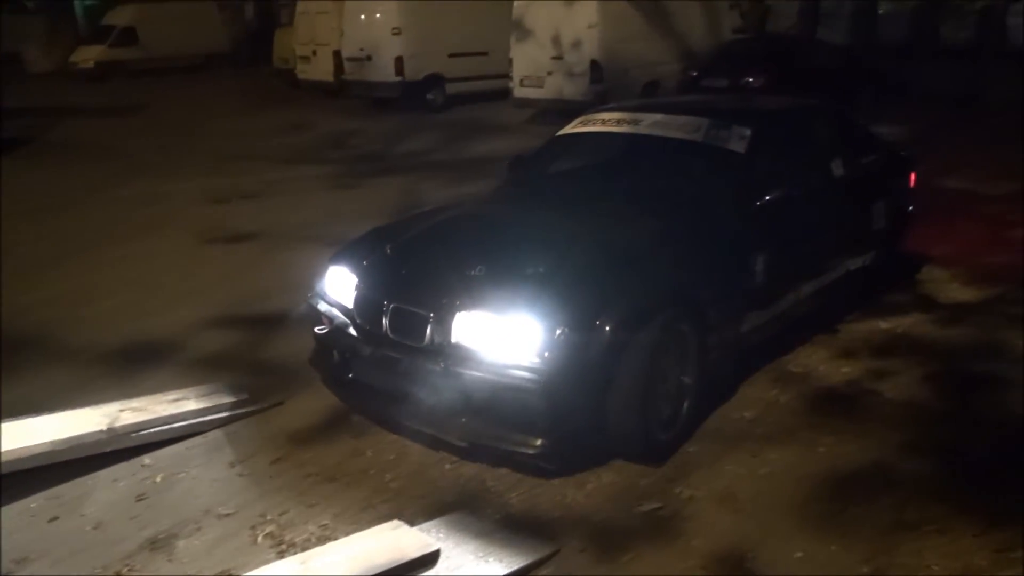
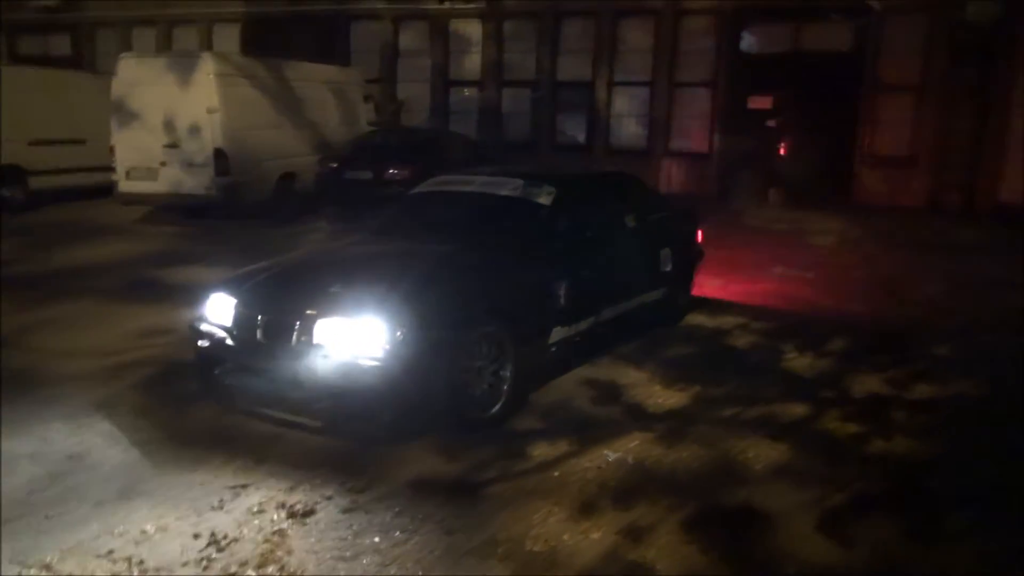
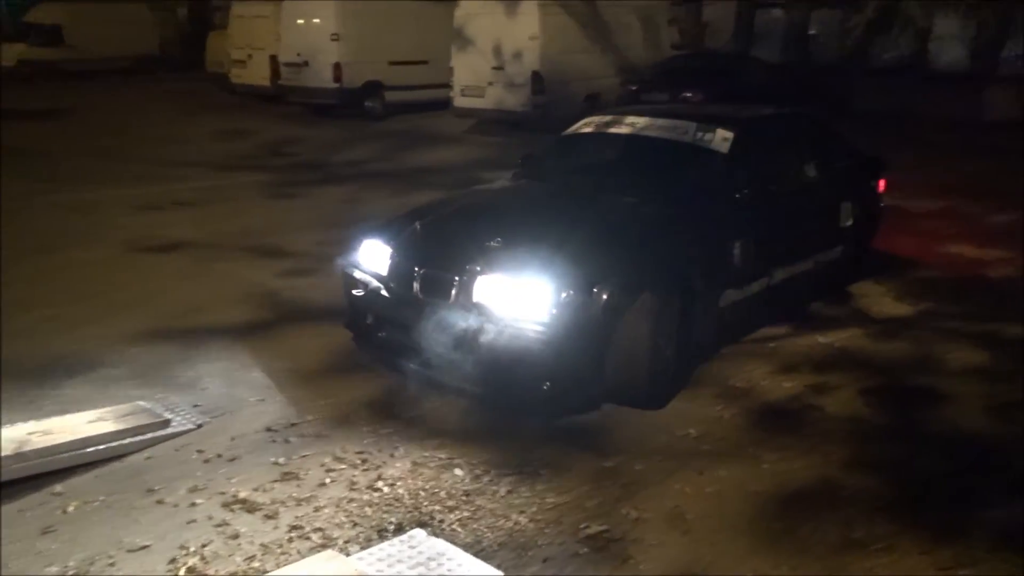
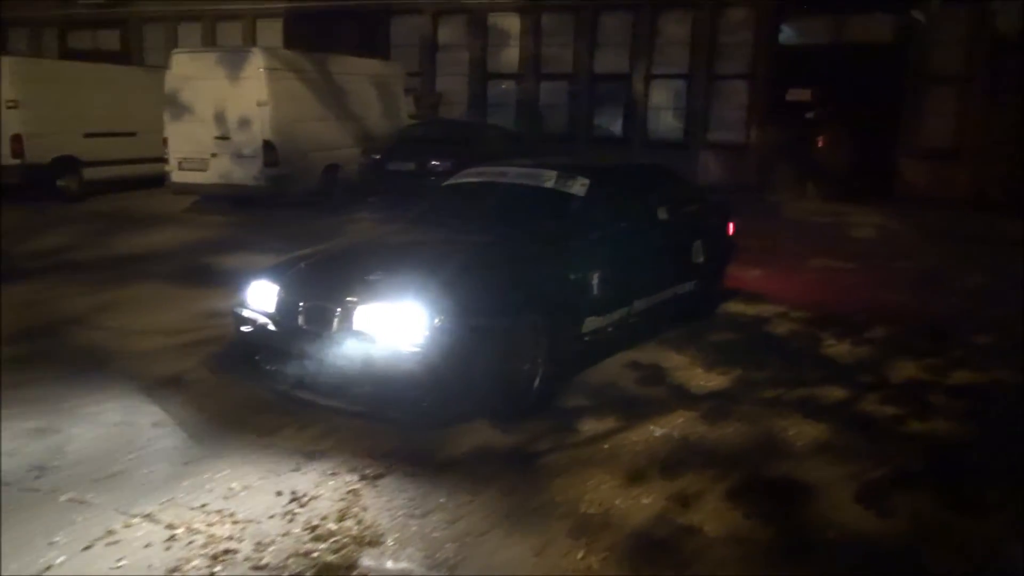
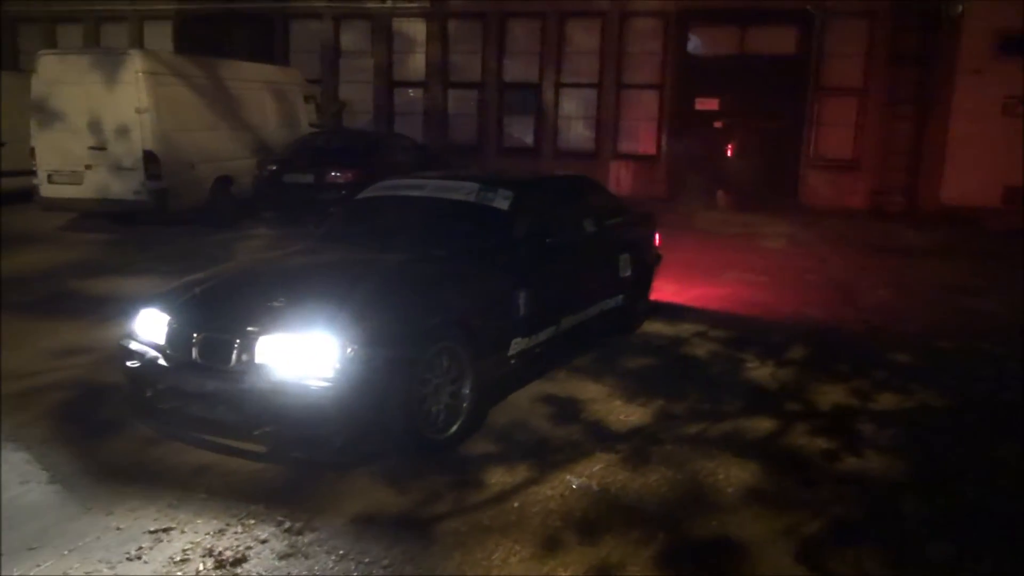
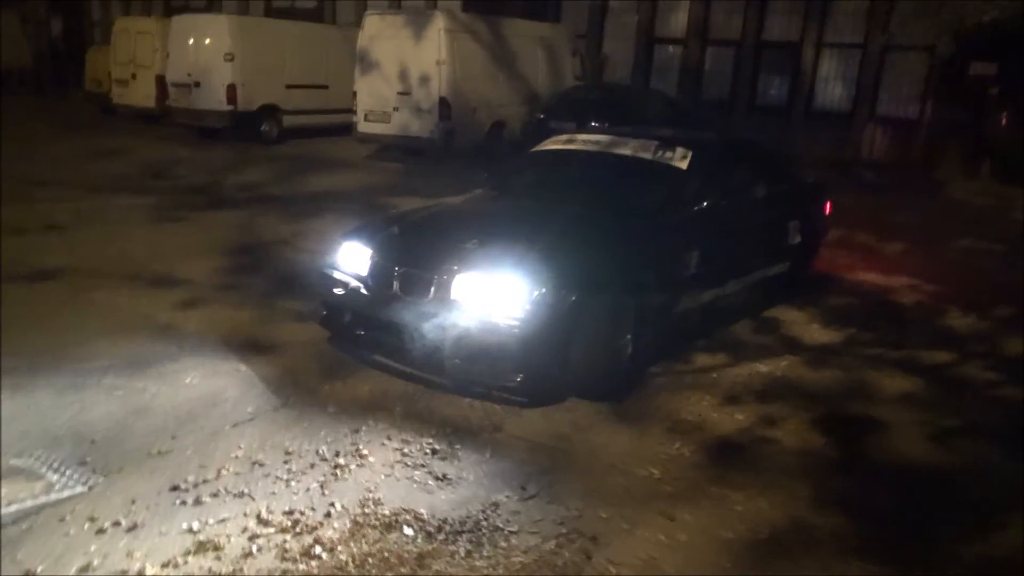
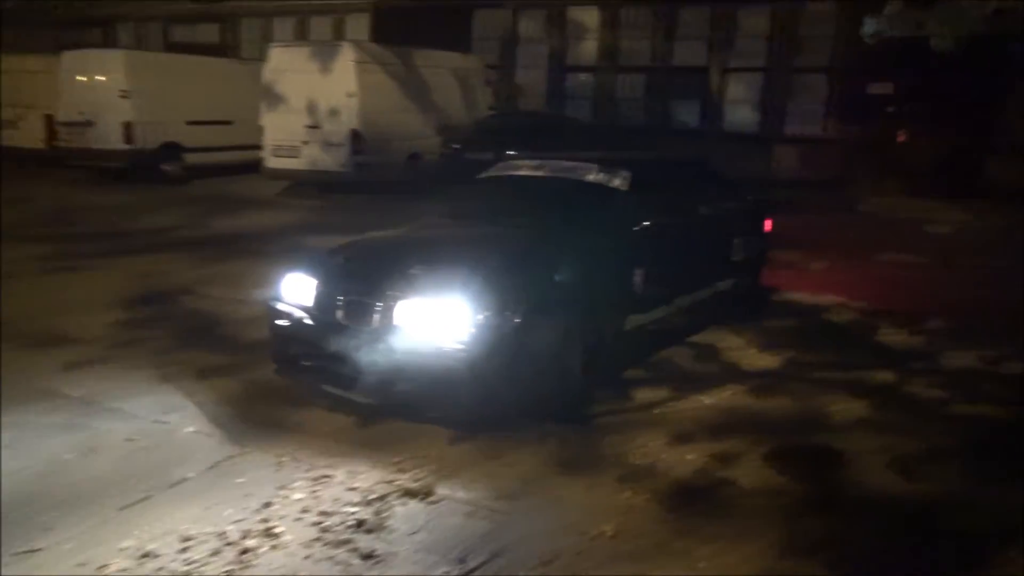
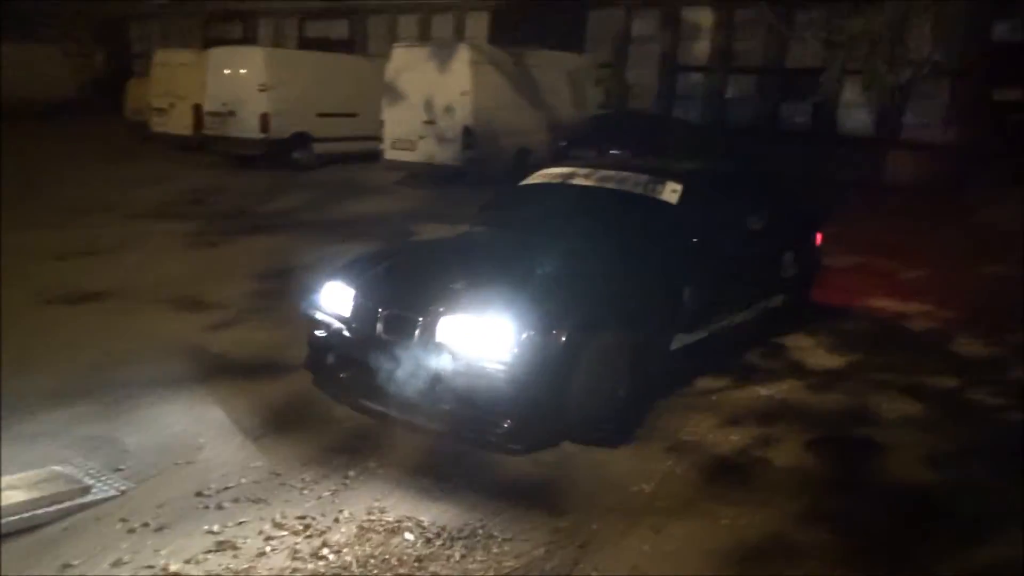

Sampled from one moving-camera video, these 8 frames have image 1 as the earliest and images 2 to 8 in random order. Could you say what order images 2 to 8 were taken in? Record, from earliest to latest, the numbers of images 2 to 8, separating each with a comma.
3, 8, 6, 7, 4, 2, 5
